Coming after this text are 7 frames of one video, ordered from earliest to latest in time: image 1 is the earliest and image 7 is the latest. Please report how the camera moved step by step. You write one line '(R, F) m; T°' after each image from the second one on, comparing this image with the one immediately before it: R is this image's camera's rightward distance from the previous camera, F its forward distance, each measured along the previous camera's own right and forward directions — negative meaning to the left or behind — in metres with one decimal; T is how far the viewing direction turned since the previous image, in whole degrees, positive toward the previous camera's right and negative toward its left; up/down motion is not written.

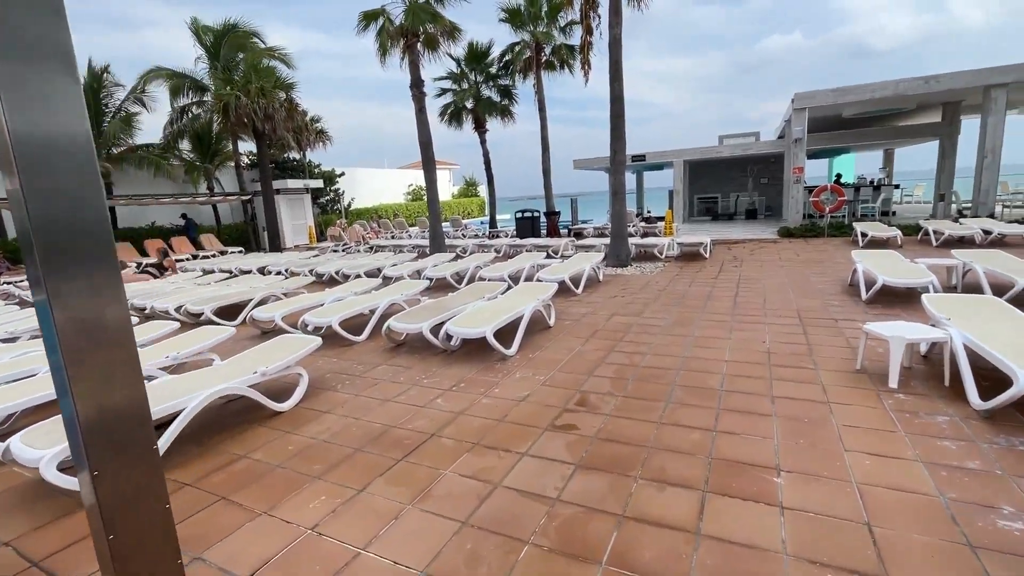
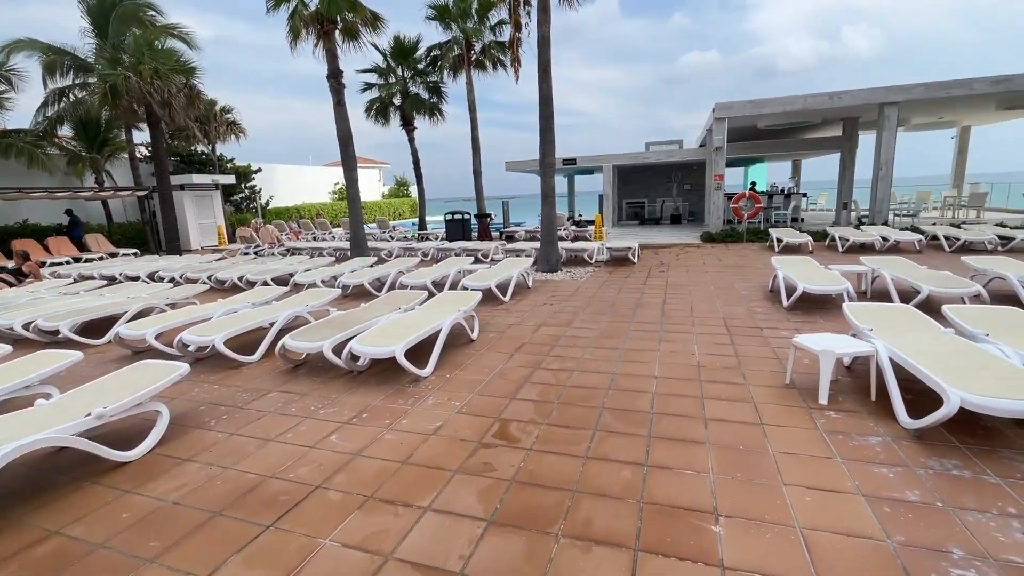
(+0.2, +0.4) m; +8°
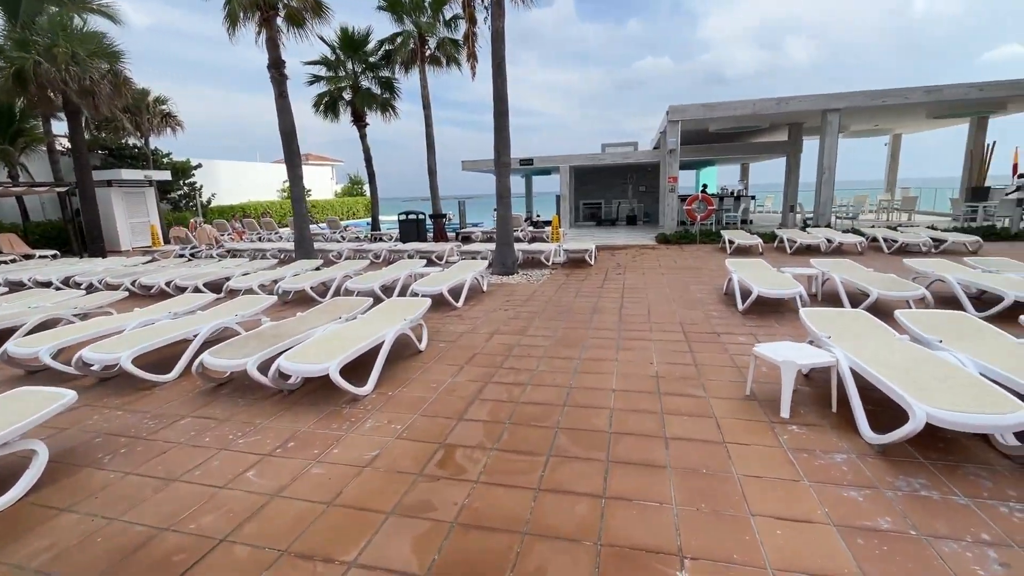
(+0.1, +0.3) m; +5°
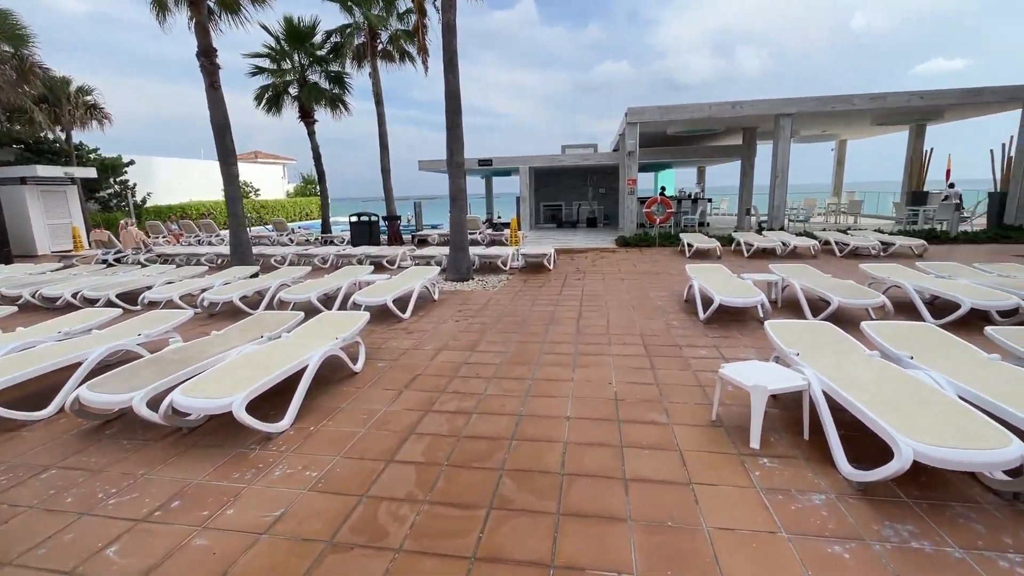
(+0.1, +0.4) m; +4°
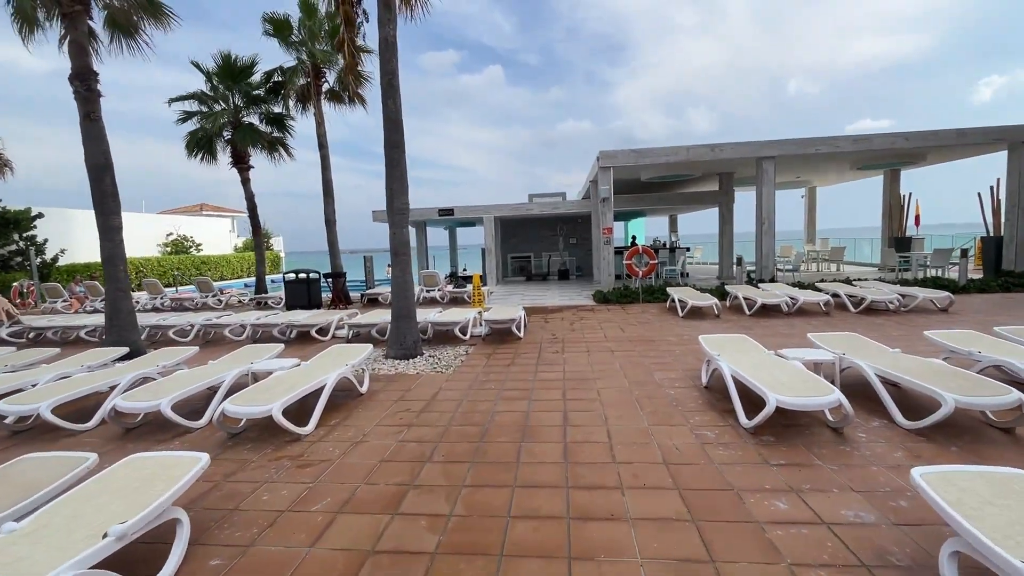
(+0.1, +1.7) m; +4°
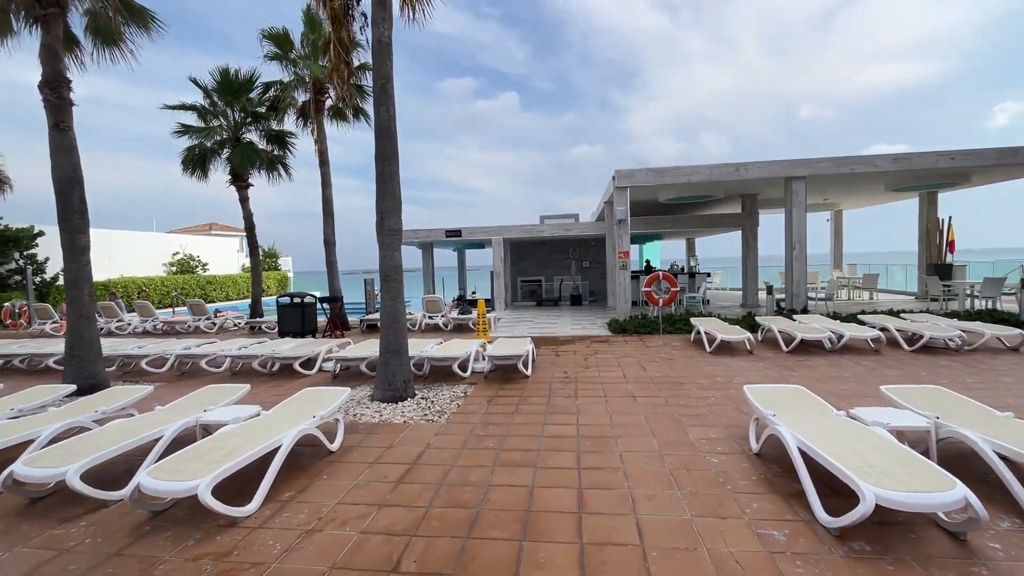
(+0.1, +0.8) m; -1°
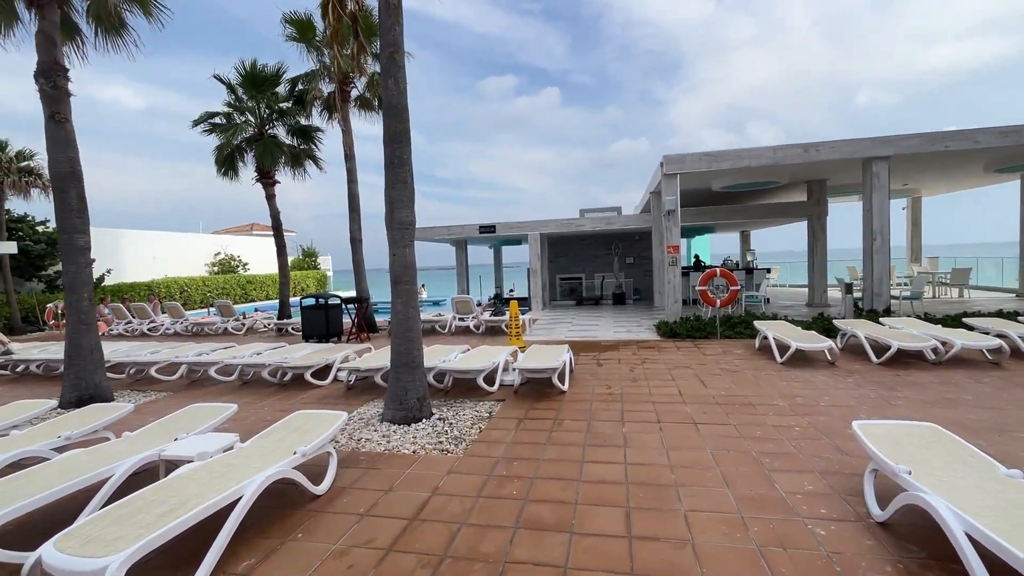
(+0.1, +0.9) m; -5°
